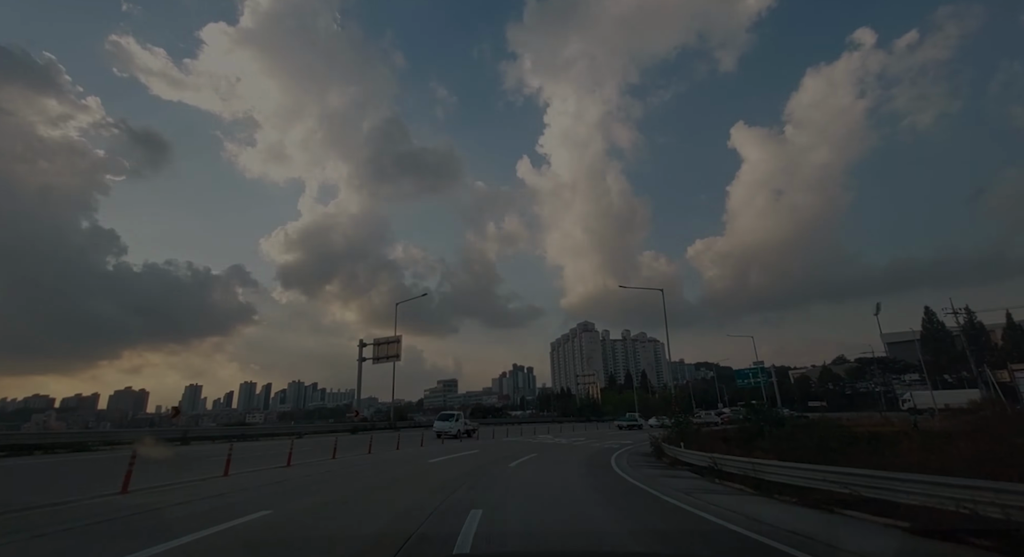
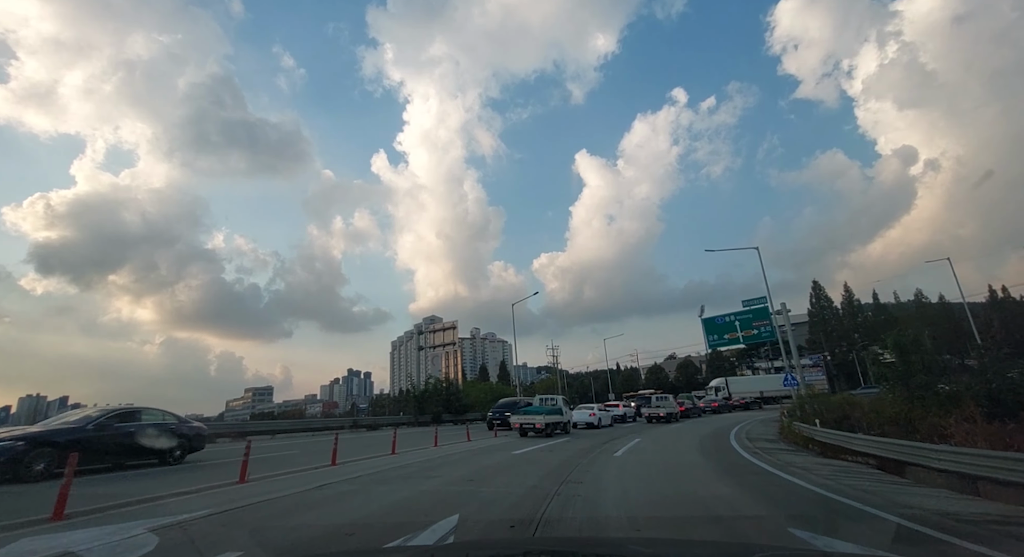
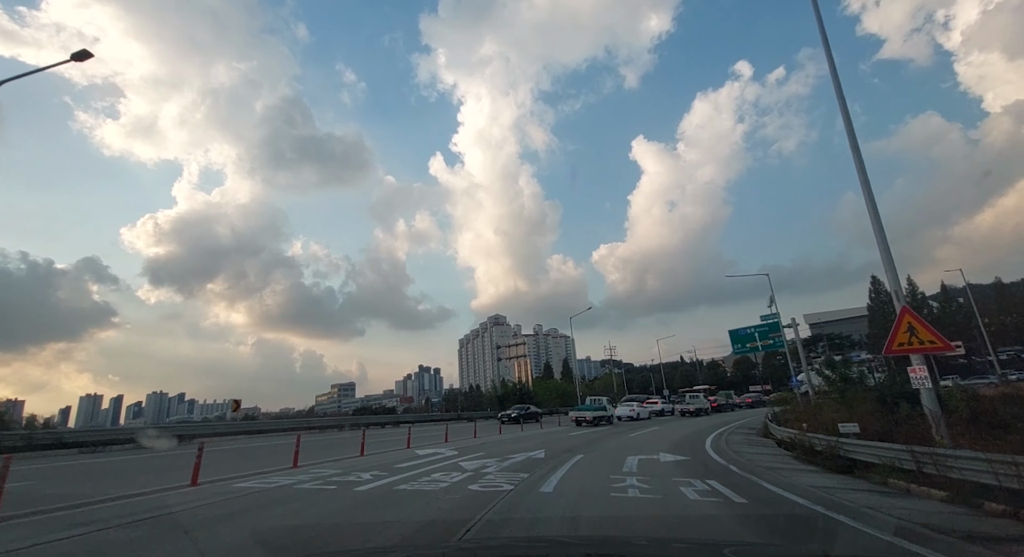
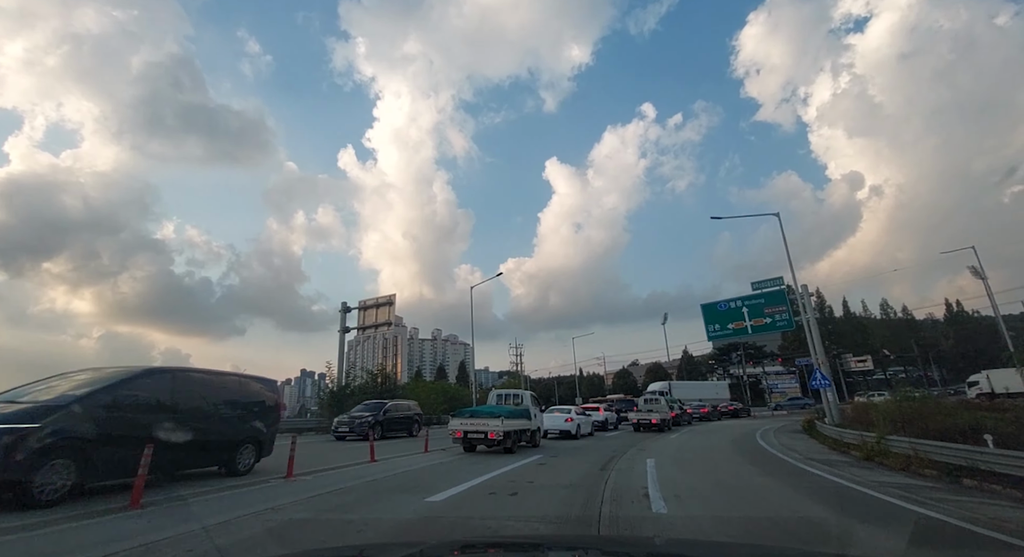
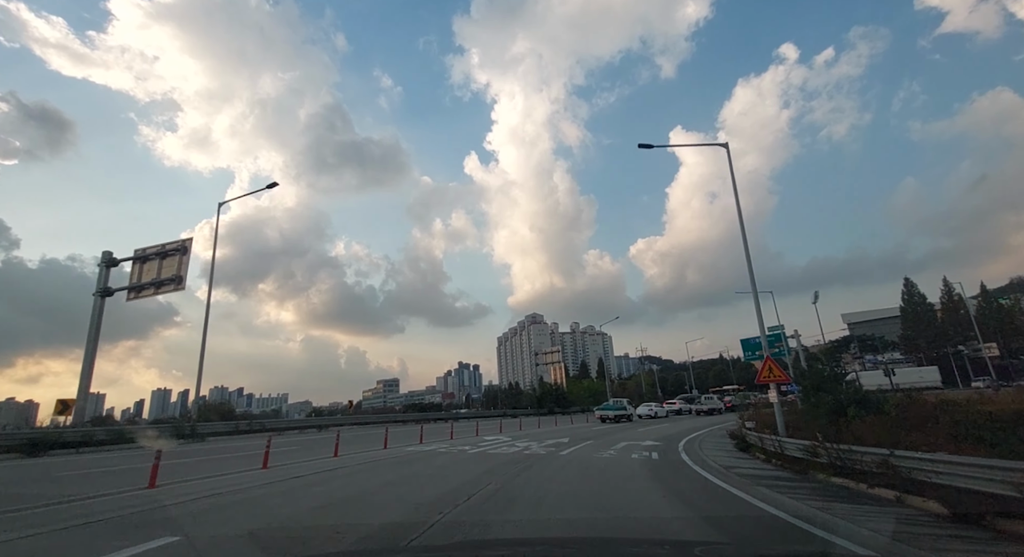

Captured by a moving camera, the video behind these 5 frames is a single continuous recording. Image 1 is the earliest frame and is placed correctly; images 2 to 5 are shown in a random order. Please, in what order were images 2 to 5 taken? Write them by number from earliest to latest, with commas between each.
5, 3, 2, 4
